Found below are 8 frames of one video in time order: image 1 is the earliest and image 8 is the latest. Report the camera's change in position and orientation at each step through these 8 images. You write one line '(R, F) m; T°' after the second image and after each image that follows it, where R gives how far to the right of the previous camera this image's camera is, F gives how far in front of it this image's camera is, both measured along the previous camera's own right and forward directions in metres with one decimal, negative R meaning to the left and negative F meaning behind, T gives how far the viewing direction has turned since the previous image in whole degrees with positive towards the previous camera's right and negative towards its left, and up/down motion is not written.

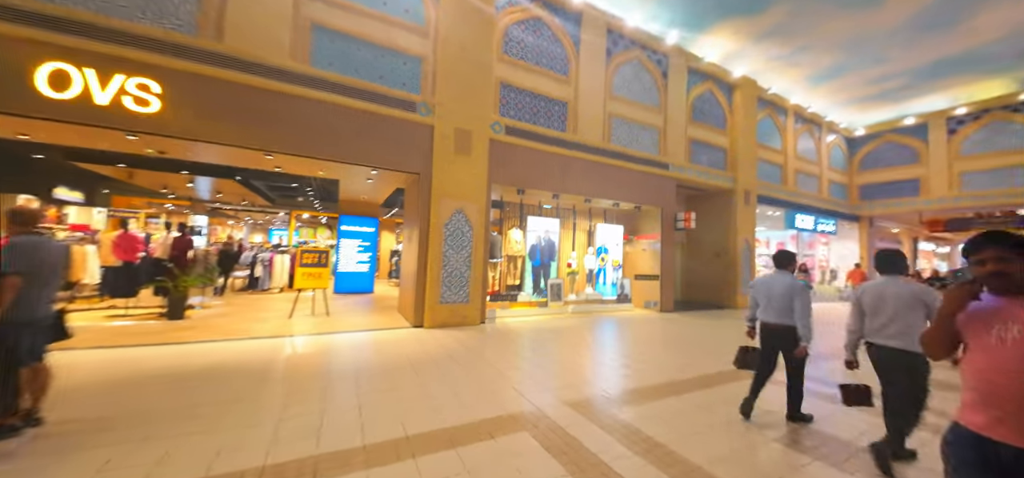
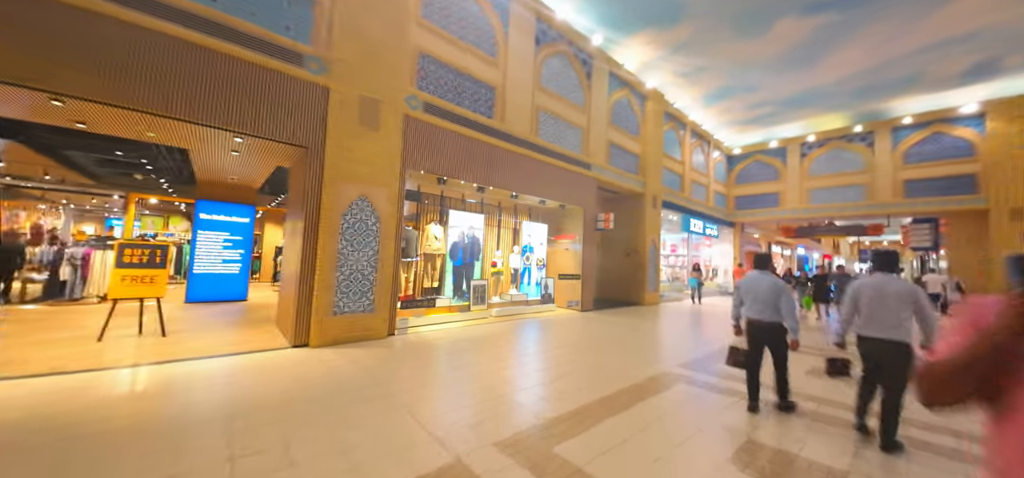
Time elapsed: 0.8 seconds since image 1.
(0.0, +0.9) m; +13°
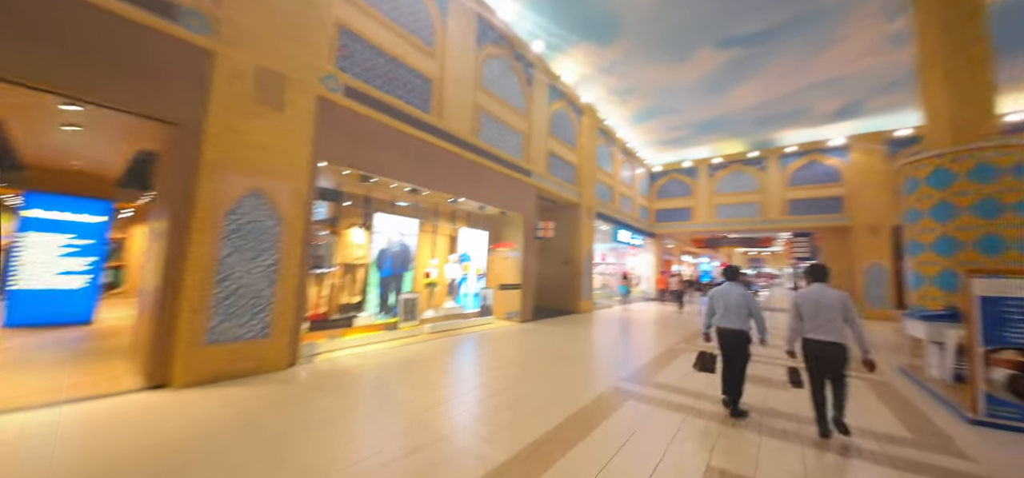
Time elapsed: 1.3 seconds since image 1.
(0.0, +0.6) m; +11°
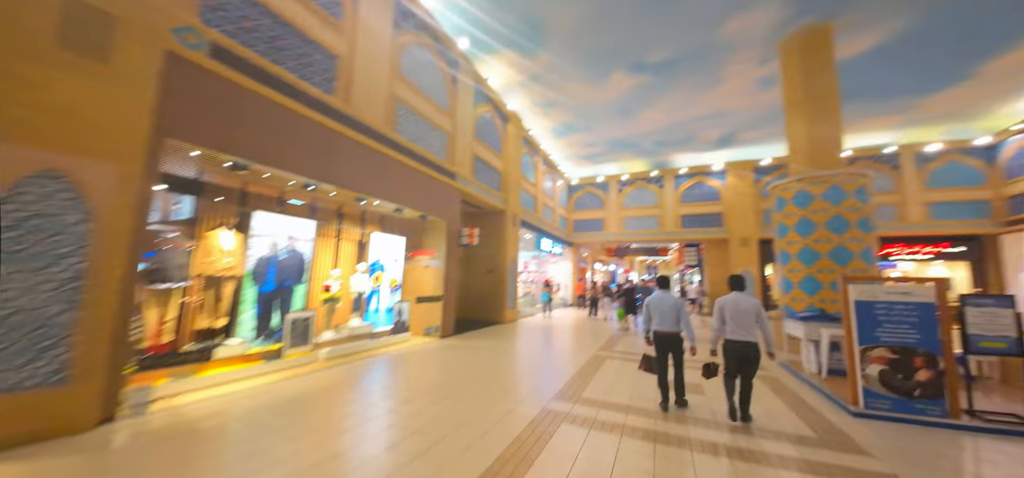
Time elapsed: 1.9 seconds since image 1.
(0.0, +0.6) m; +13°
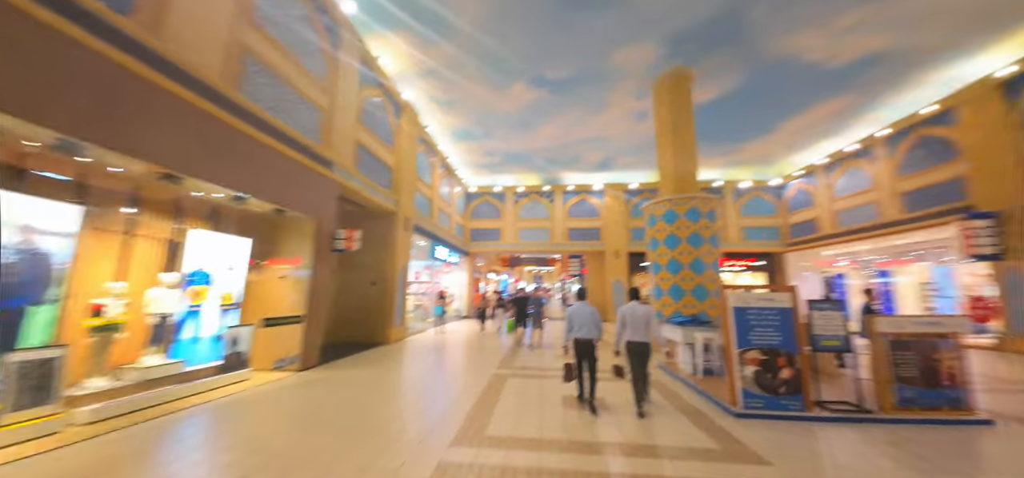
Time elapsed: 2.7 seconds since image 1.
(0.0, +0.8) m; +18°
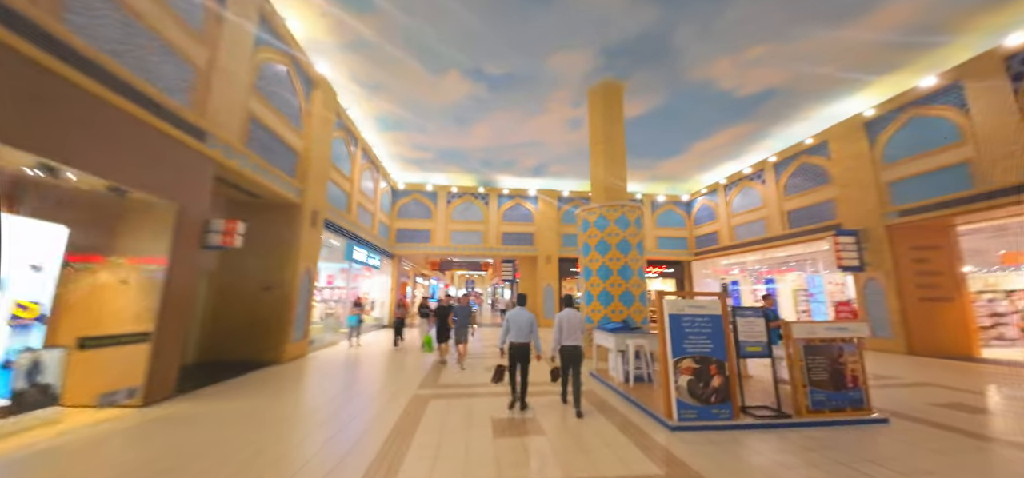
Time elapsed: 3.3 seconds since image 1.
(0.0, +0.6) m; +11°
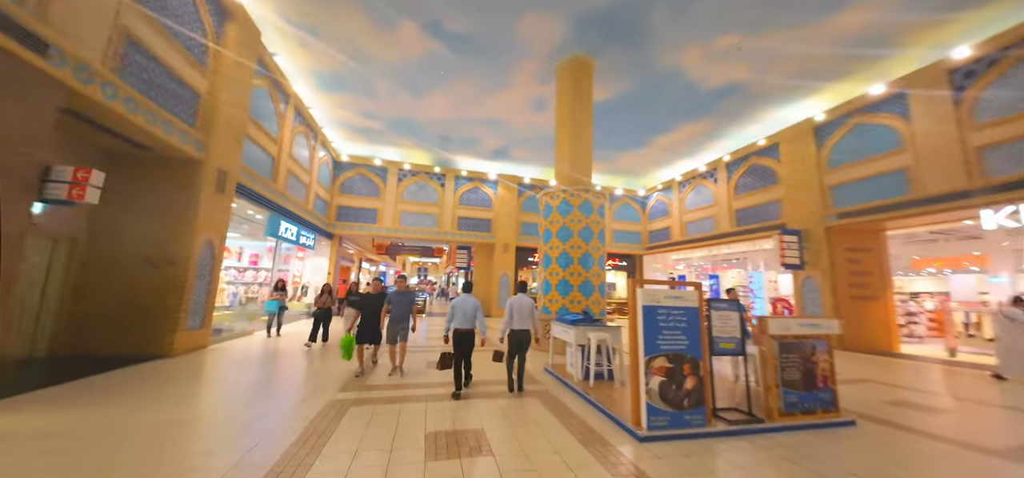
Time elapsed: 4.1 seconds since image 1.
(+0.1, +0.7) m; +7°
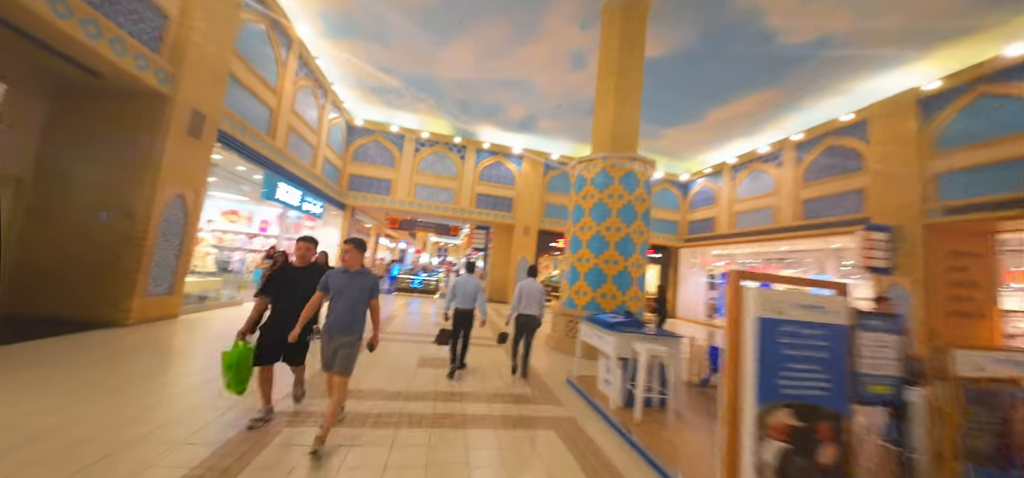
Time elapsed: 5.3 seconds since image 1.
(0.0, +1.2) m; -4°
